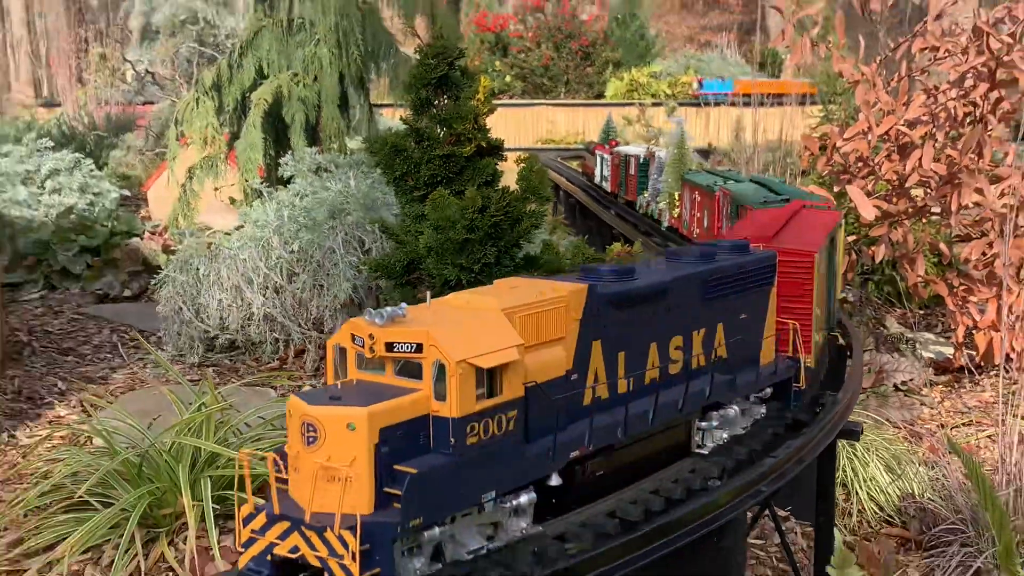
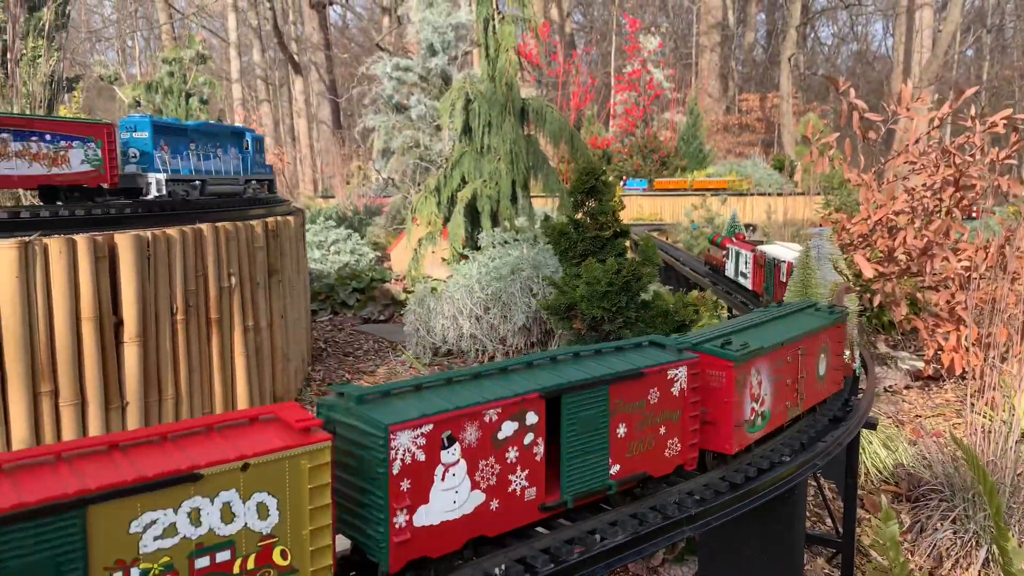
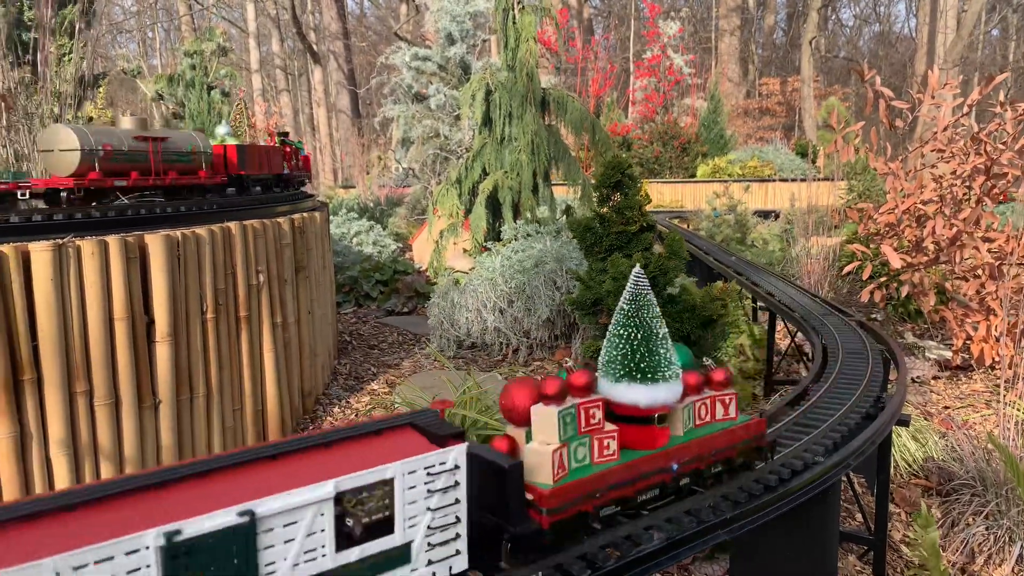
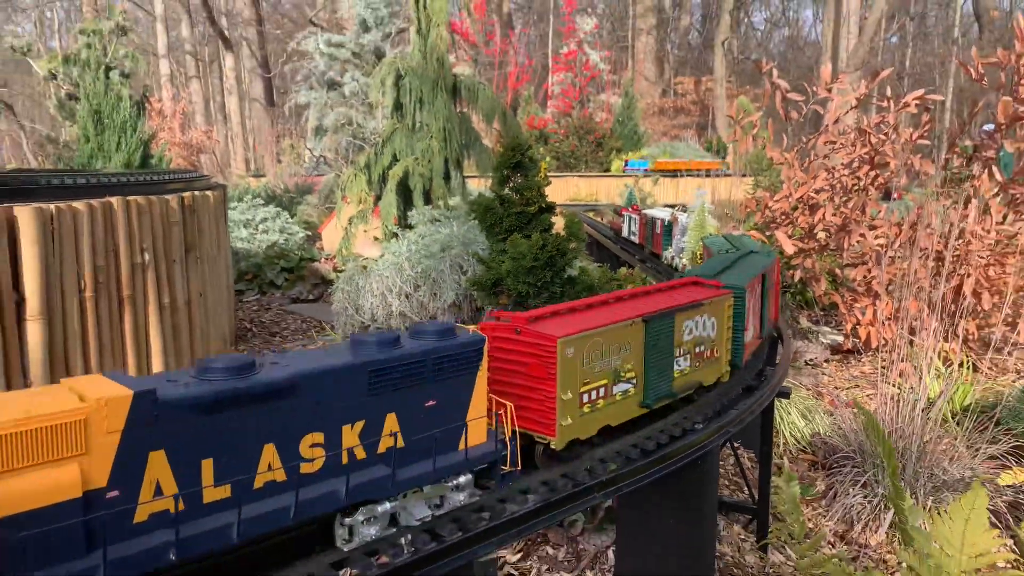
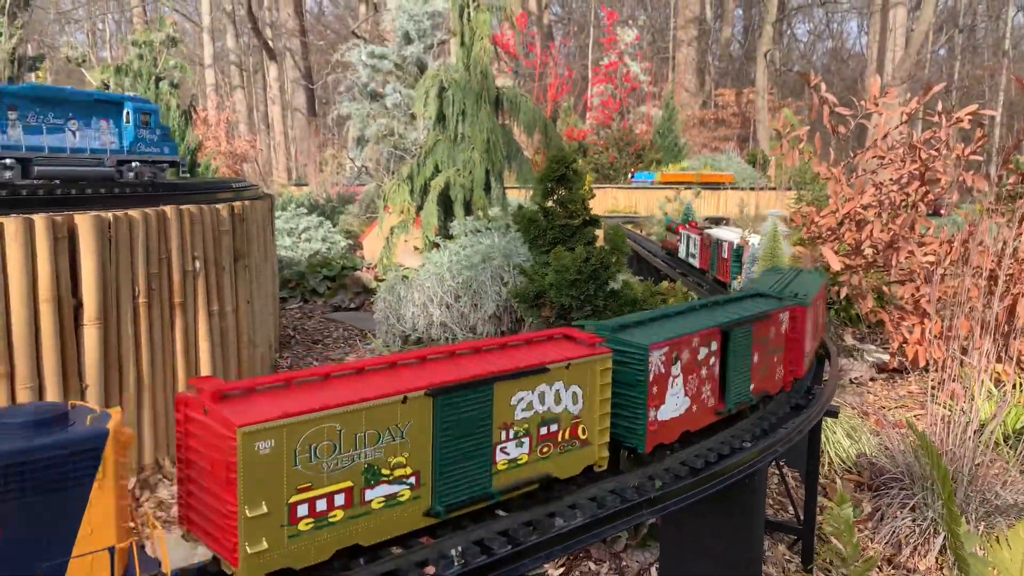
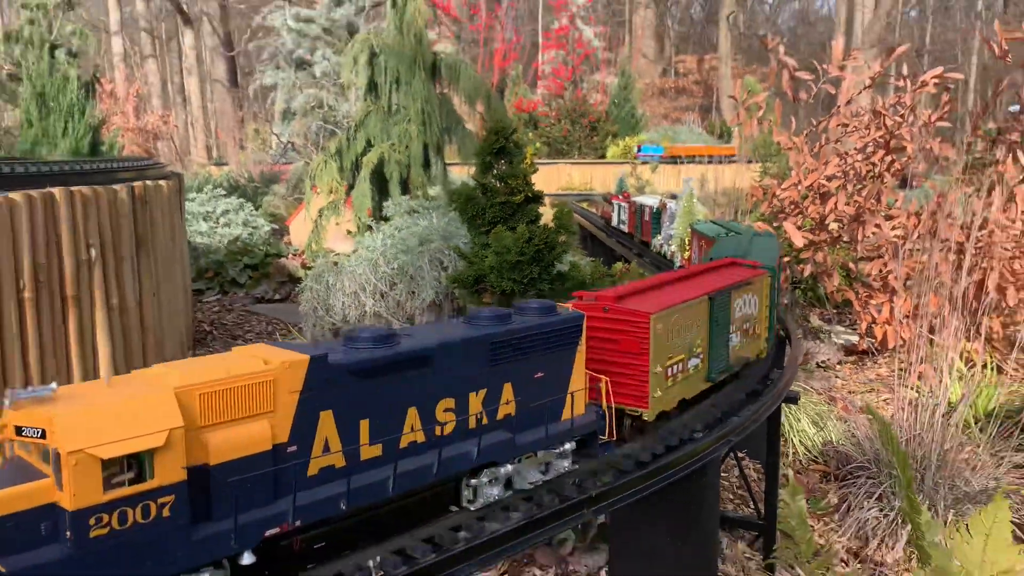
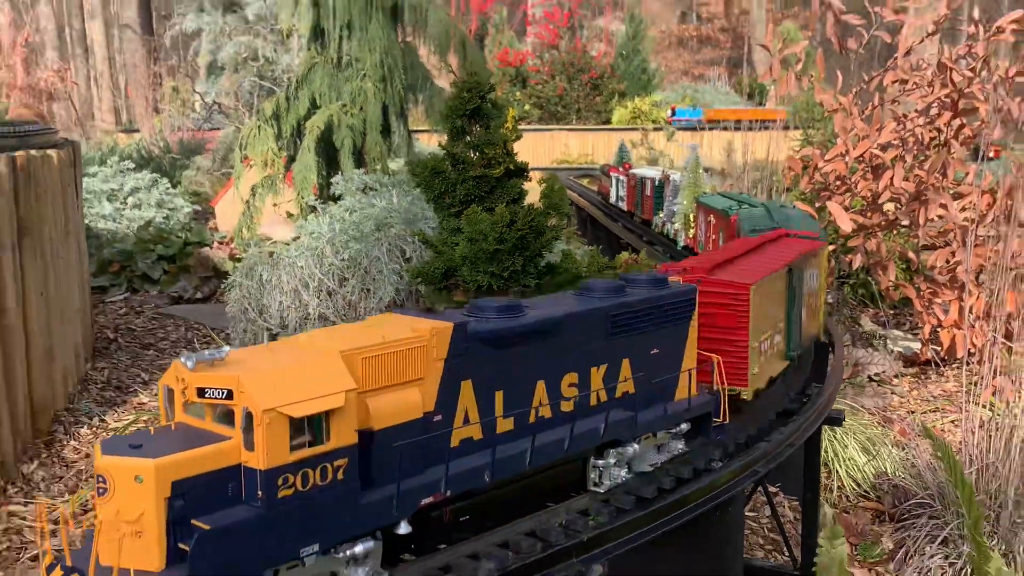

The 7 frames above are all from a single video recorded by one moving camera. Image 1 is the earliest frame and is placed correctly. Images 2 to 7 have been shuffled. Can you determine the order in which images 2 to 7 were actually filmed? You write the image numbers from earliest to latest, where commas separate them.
7, 6, 4, 5, 2, 3
